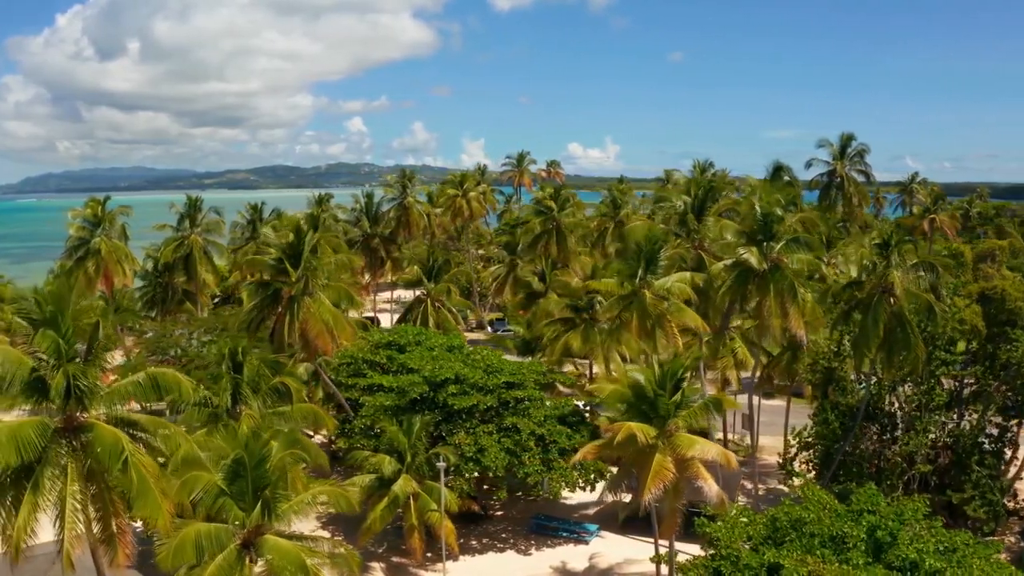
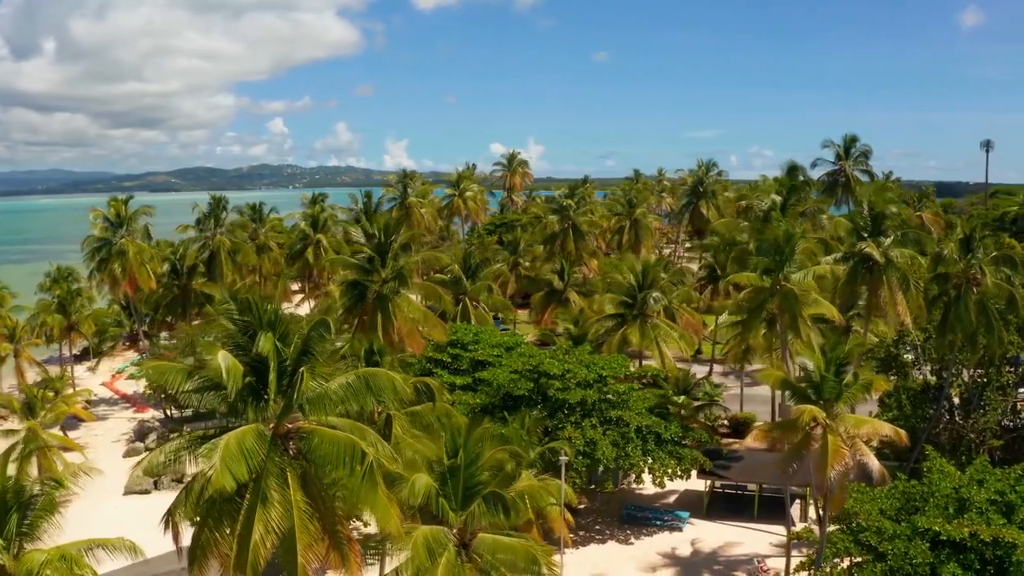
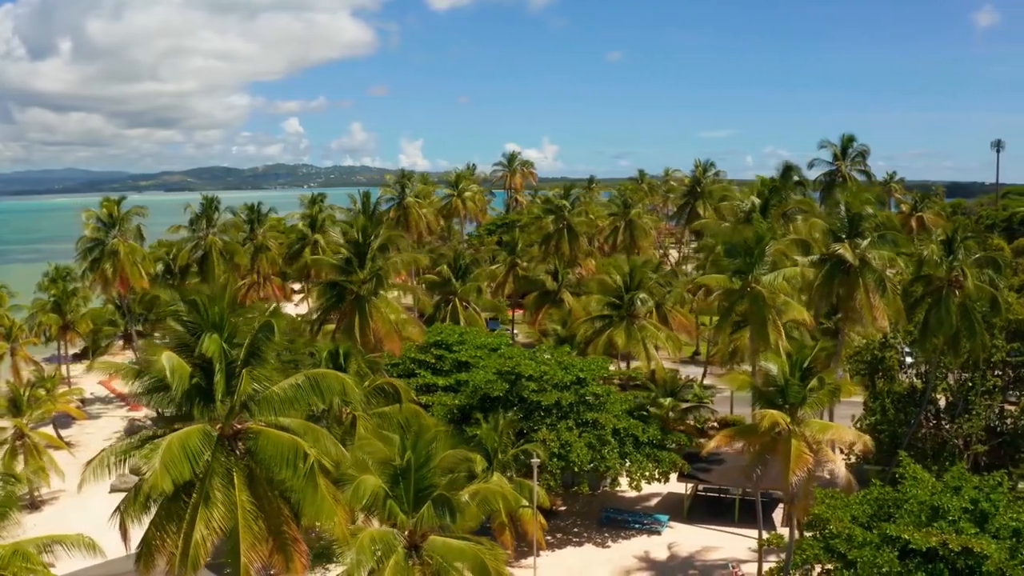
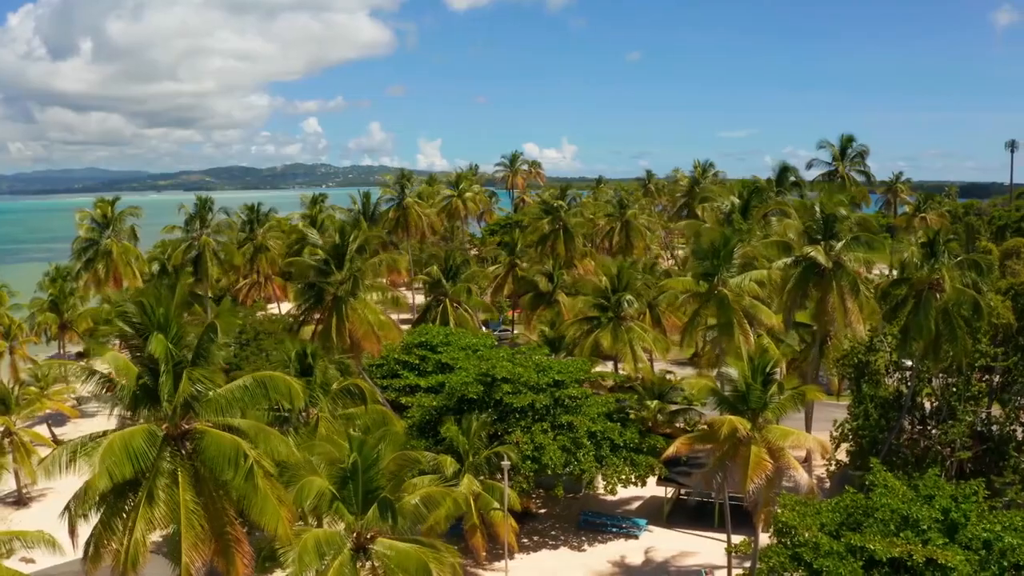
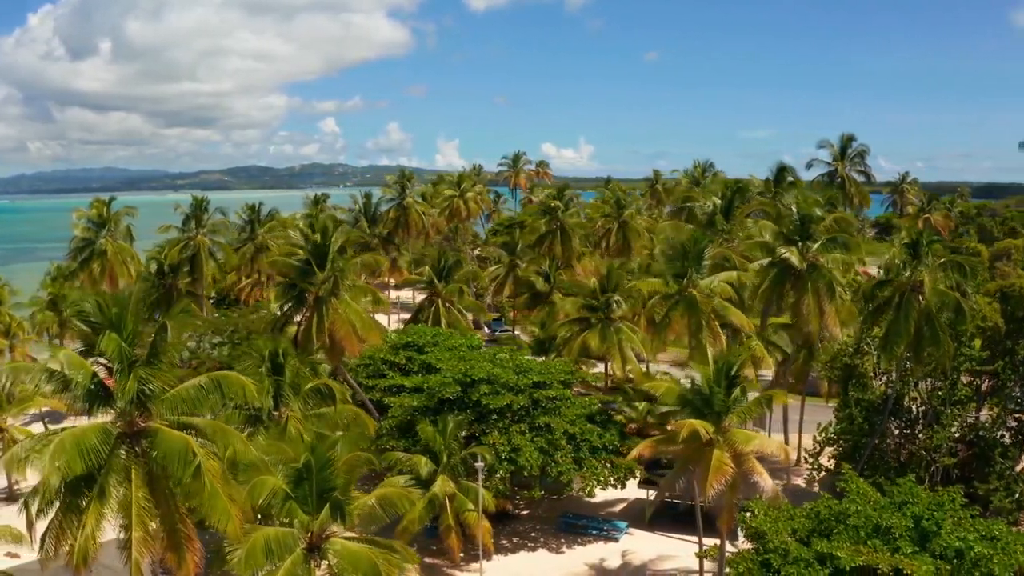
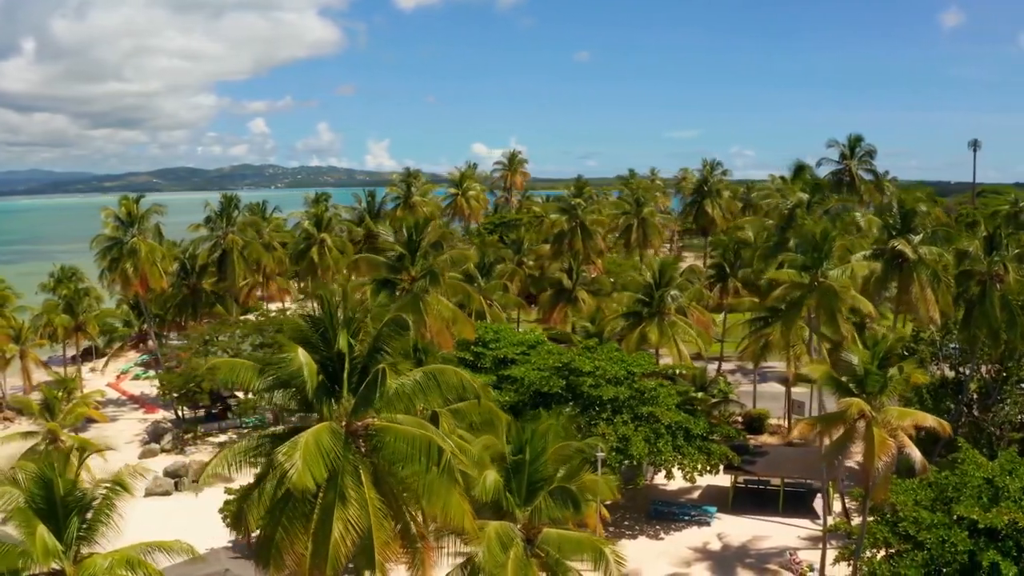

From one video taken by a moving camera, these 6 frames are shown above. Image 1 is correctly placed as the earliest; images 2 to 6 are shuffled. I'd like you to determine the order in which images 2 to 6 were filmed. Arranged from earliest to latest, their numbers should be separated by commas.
5, 4, 3, 2, 6
